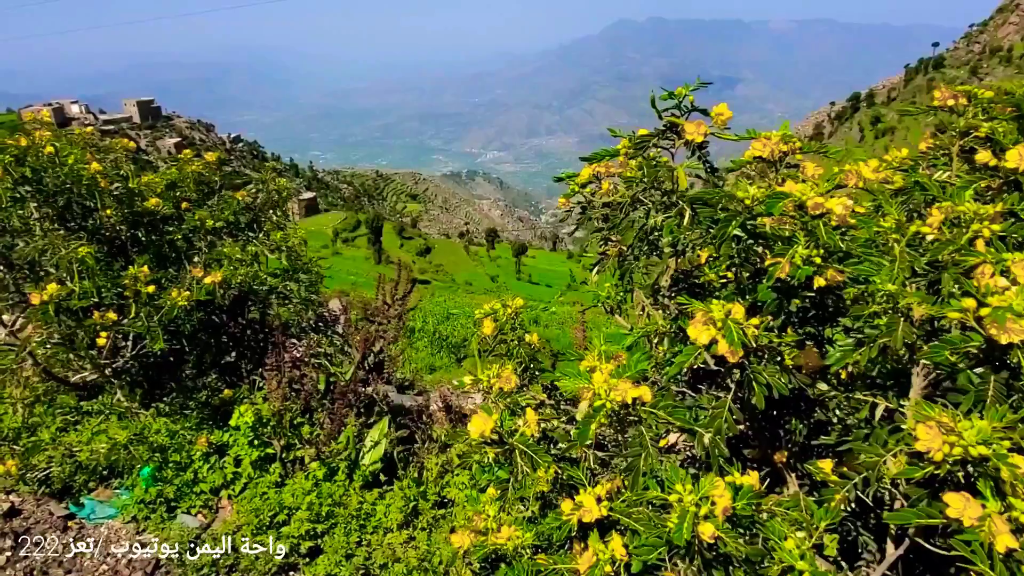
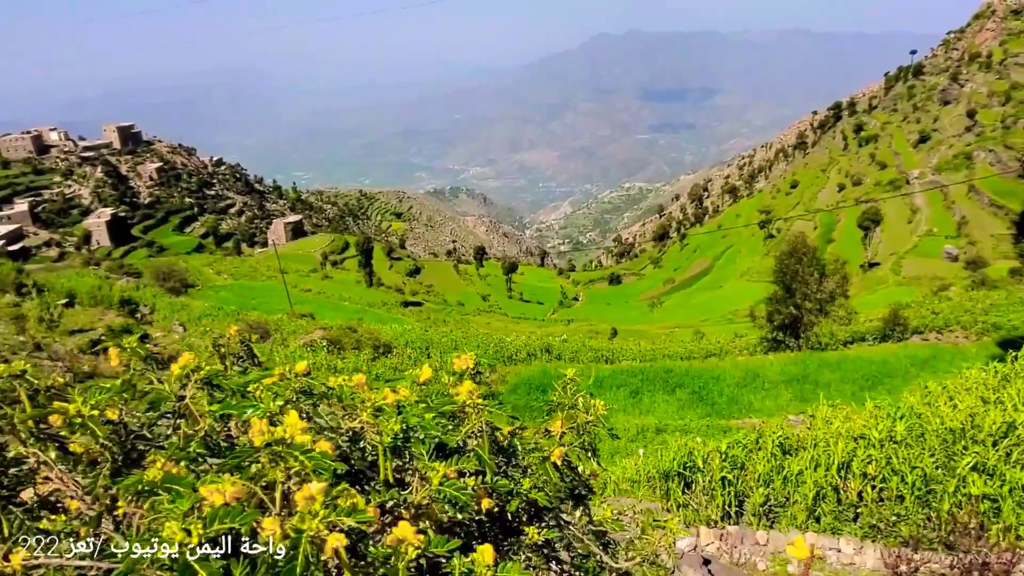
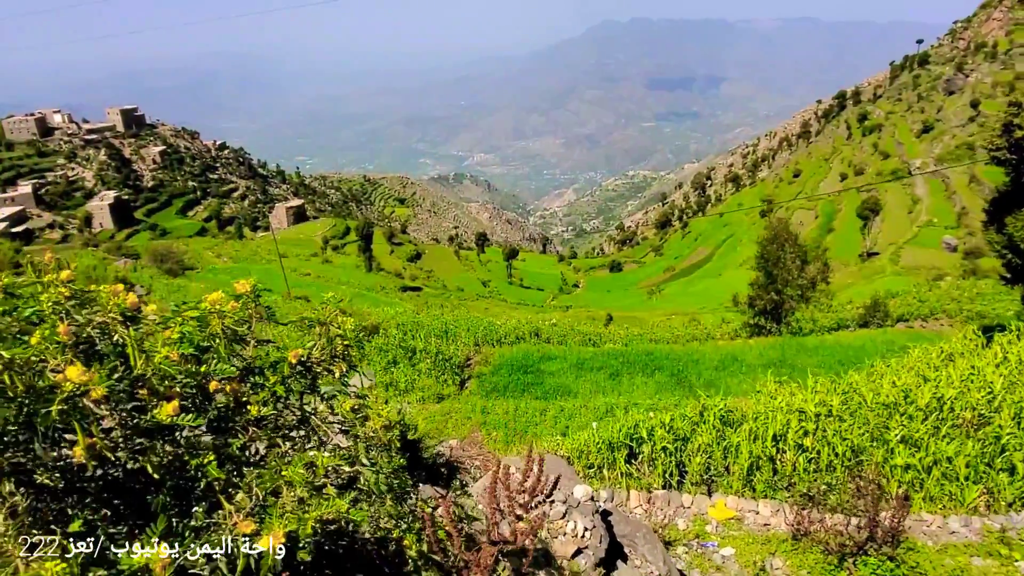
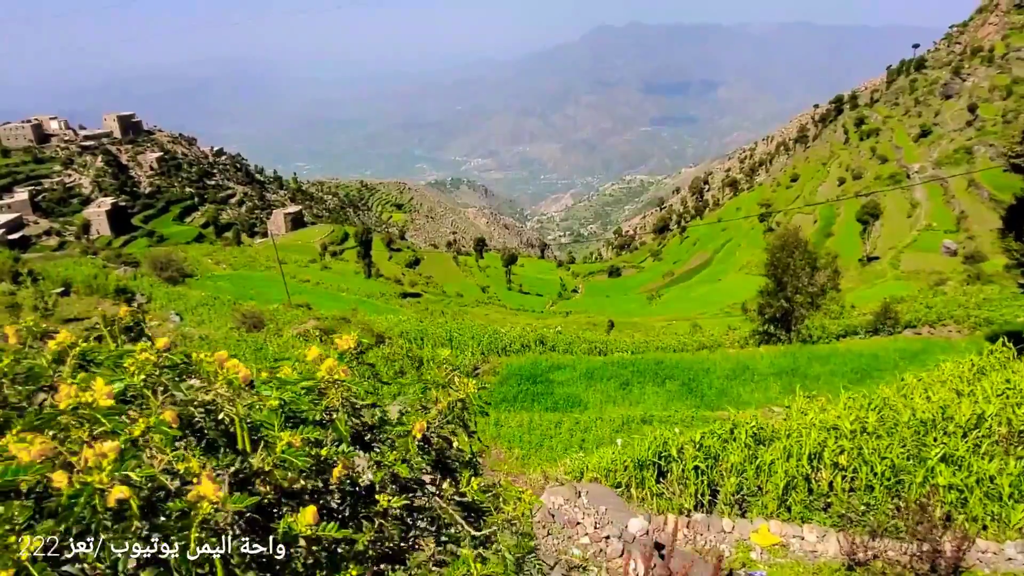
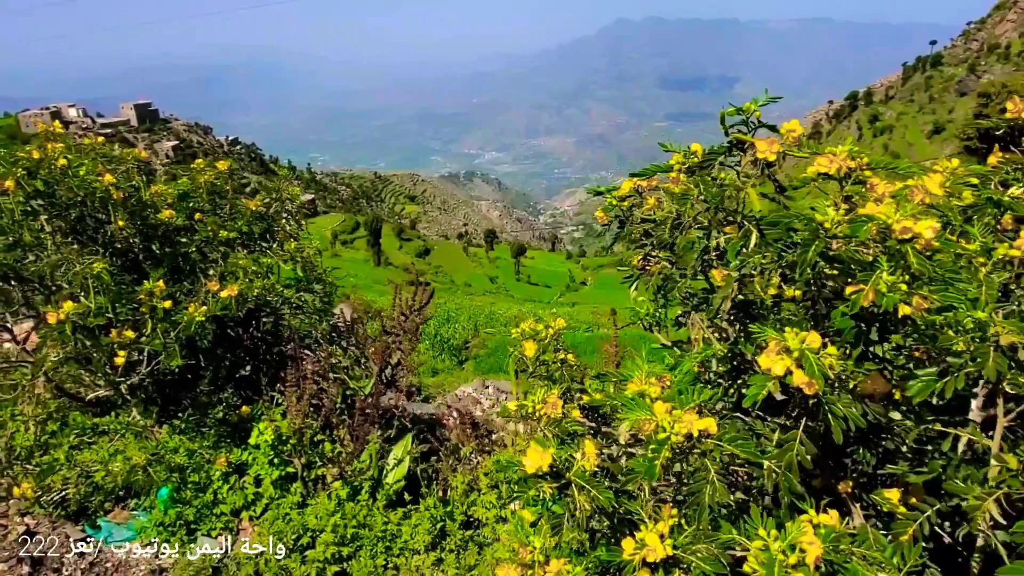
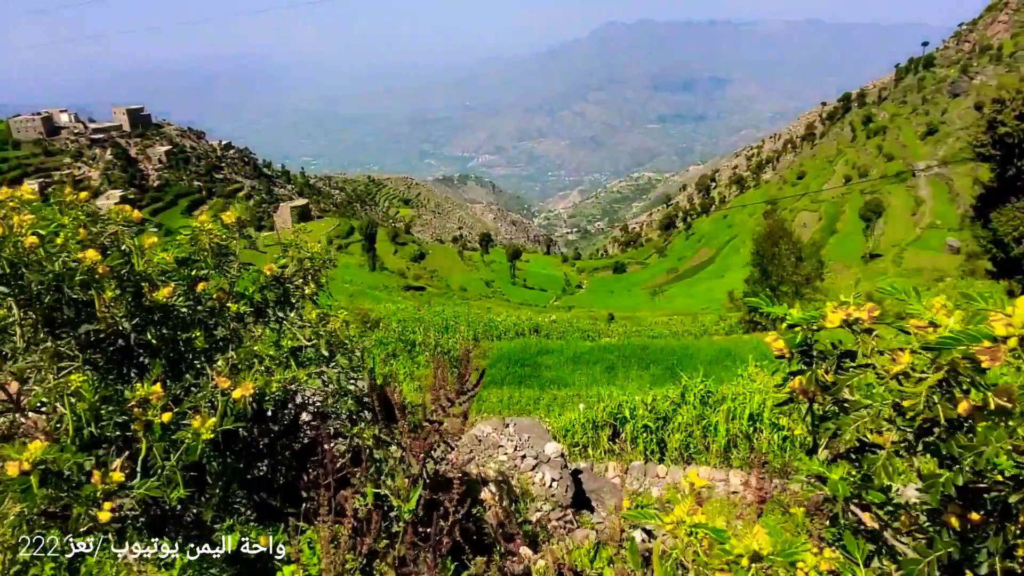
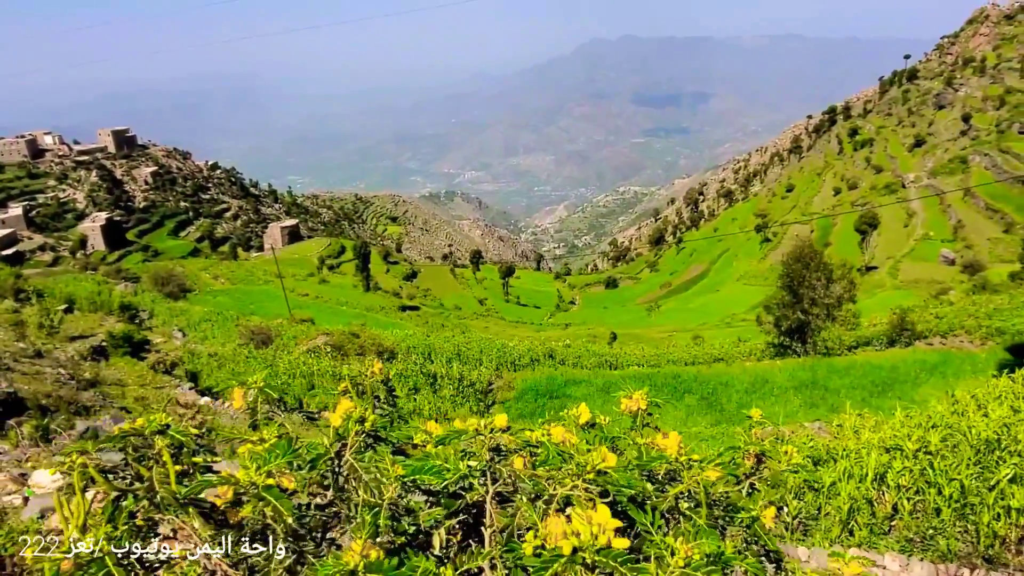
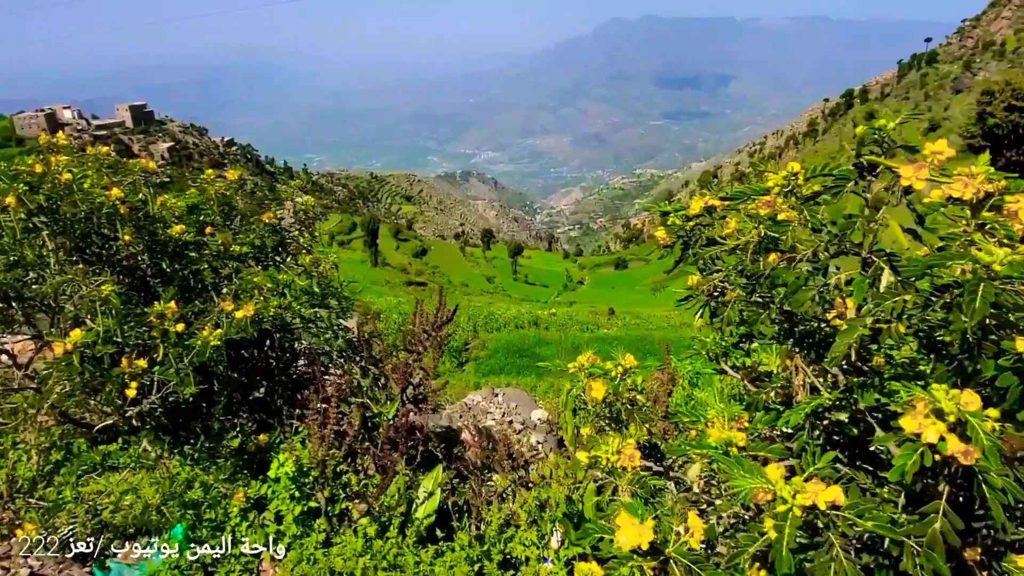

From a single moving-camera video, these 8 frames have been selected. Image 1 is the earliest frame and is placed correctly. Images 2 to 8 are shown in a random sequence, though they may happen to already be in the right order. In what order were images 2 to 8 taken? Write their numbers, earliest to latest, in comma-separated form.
5, 8, 6, 3, 4, 2, 7
